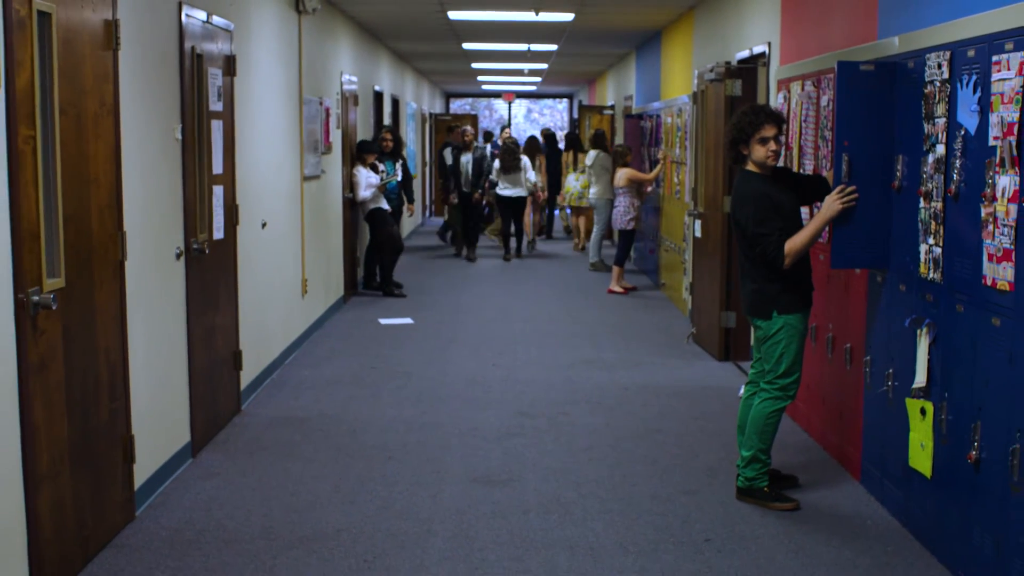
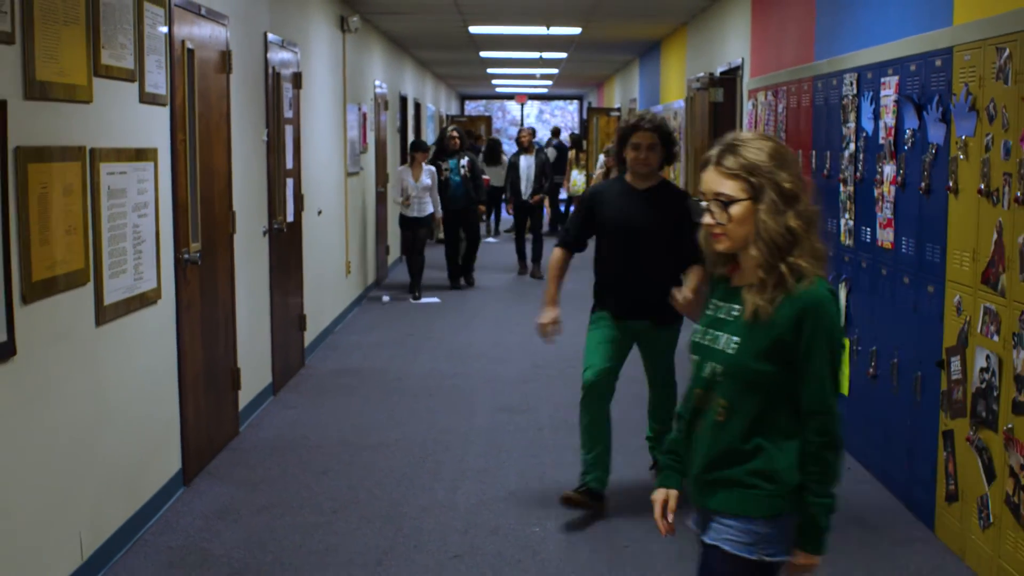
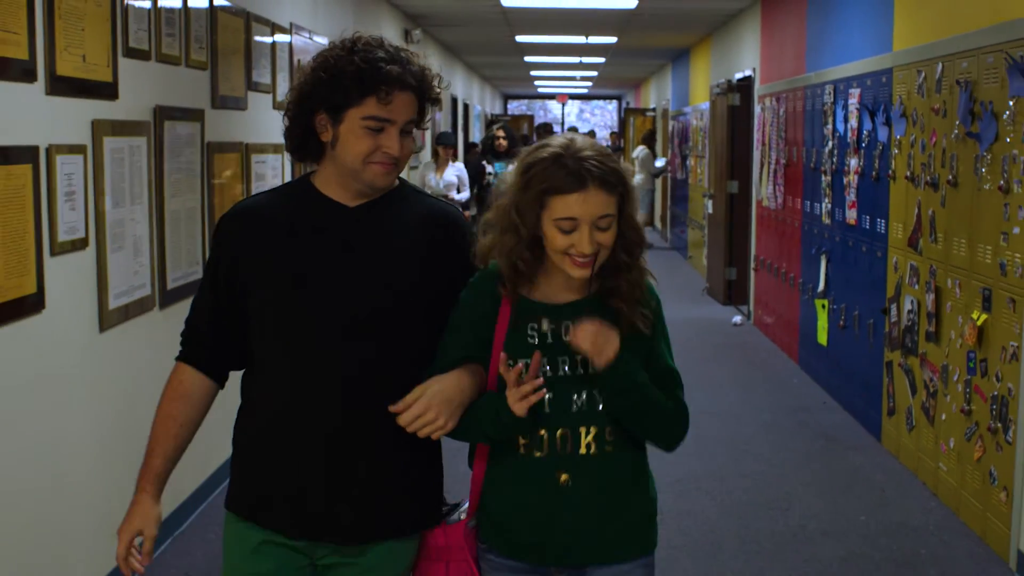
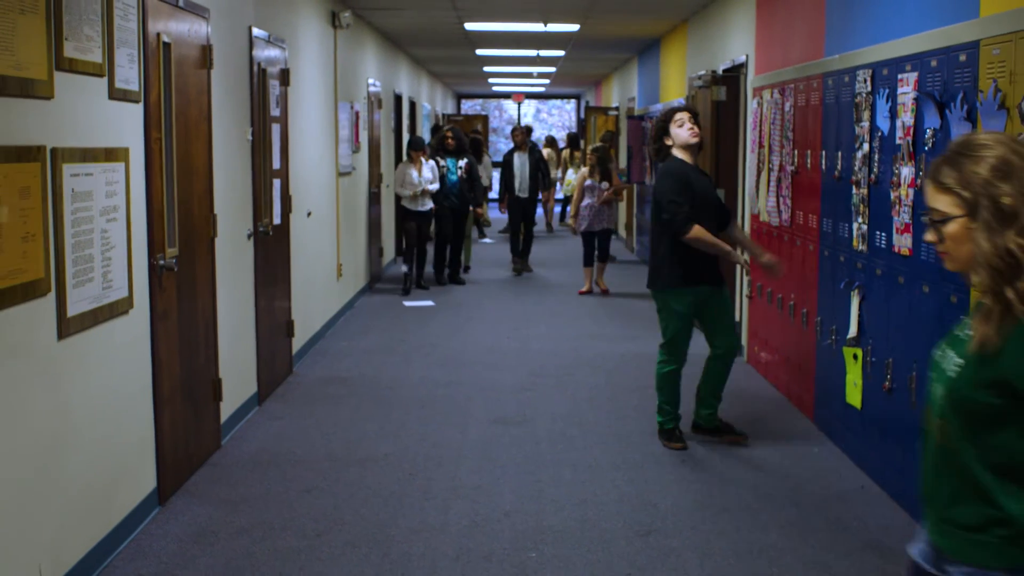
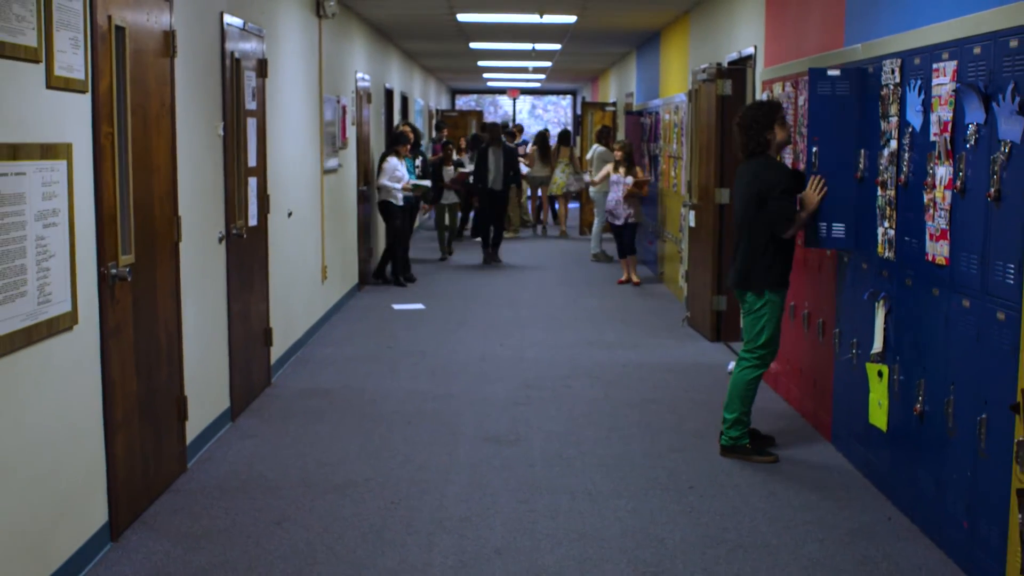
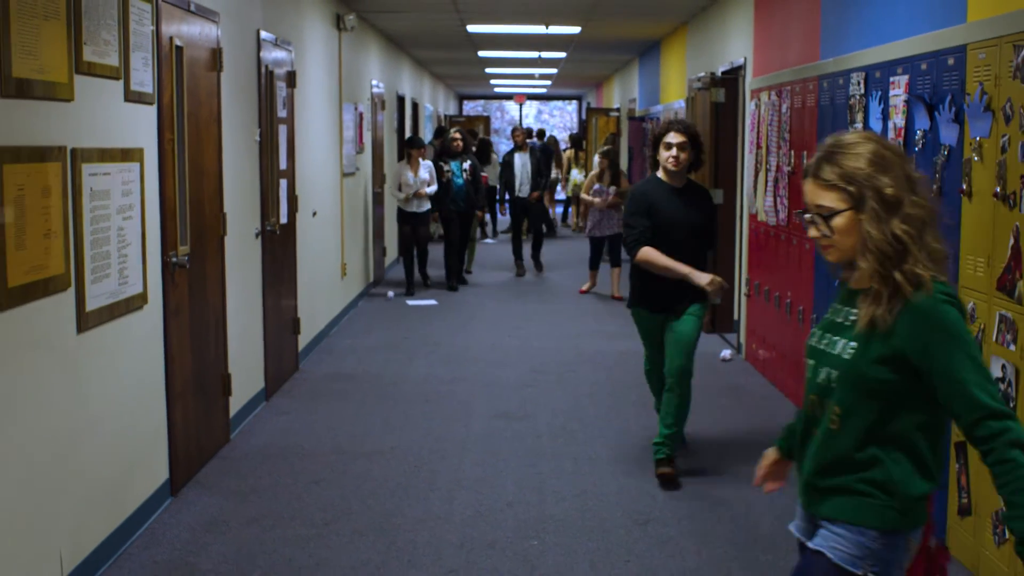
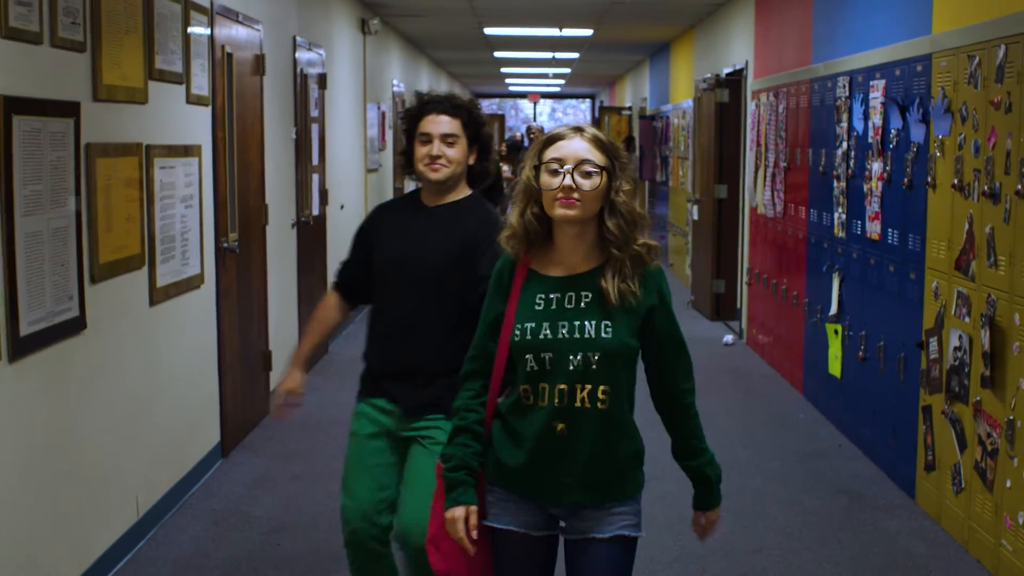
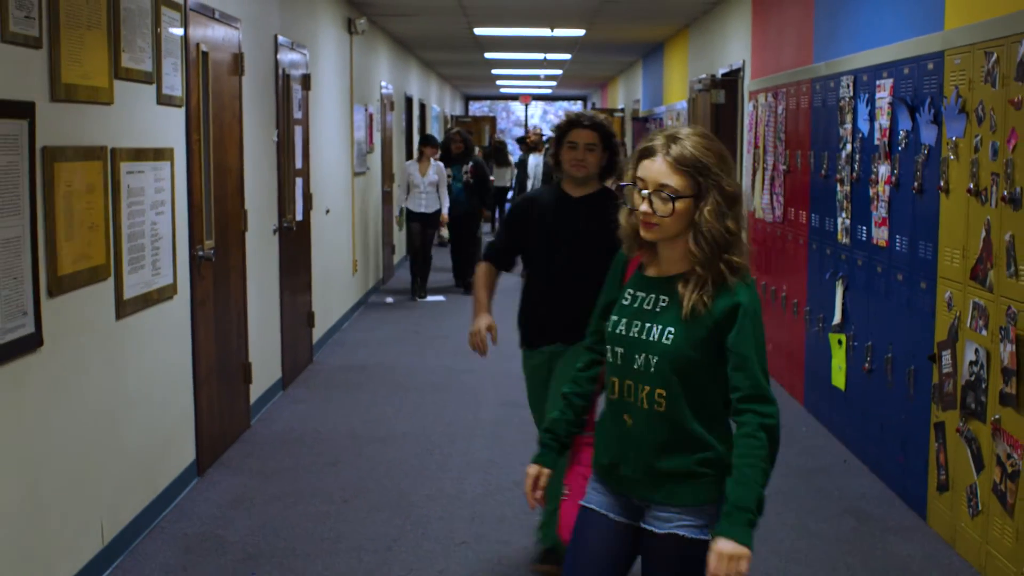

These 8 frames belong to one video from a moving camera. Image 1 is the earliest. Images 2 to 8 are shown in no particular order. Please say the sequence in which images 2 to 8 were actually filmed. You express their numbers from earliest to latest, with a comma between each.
5, 4, 6, 2, 8, 7, 3
